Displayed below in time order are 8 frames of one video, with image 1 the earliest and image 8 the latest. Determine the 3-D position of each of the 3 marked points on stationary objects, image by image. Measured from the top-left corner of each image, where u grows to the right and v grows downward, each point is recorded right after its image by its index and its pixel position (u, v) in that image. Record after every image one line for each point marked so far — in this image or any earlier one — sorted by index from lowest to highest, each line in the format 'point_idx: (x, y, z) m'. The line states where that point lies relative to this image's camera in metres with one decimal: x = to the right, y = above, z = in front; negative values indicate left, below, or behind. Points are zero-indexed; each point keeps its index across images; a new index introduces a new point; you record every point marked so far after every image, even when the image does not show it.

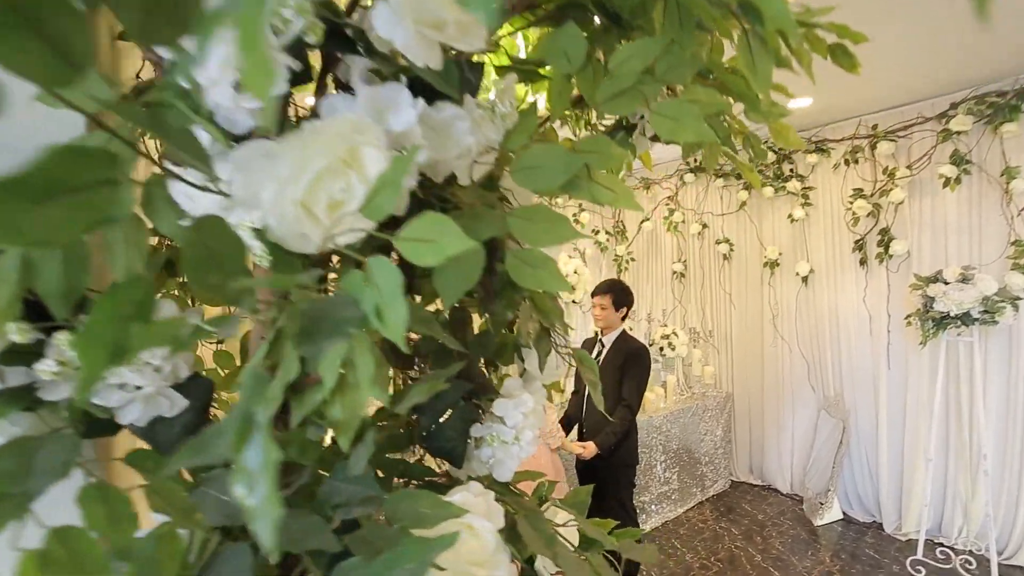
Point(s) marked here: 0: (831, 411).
0: (+2.6, -1.0, +4.1) m
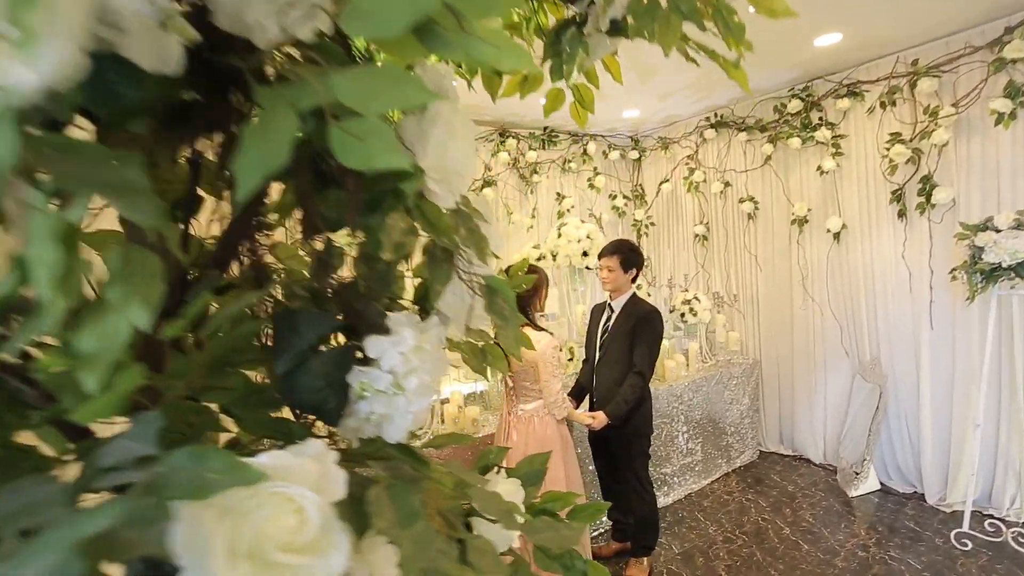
0: (+2.7, -0.7, +3.8) m
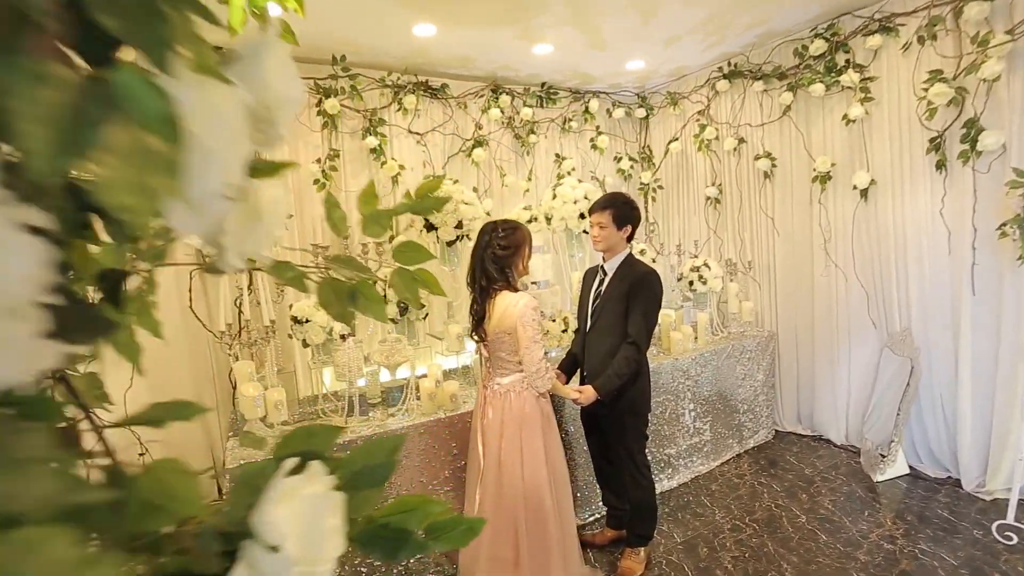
0: (+2.6, -0.4, +3.4) m
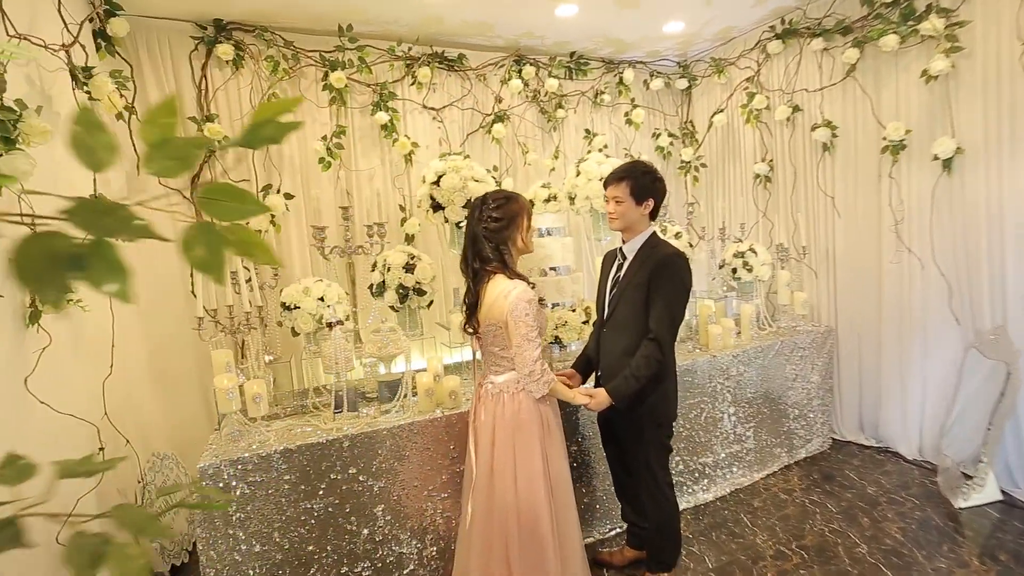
0: (+2.7, -0.3, +2.9) m
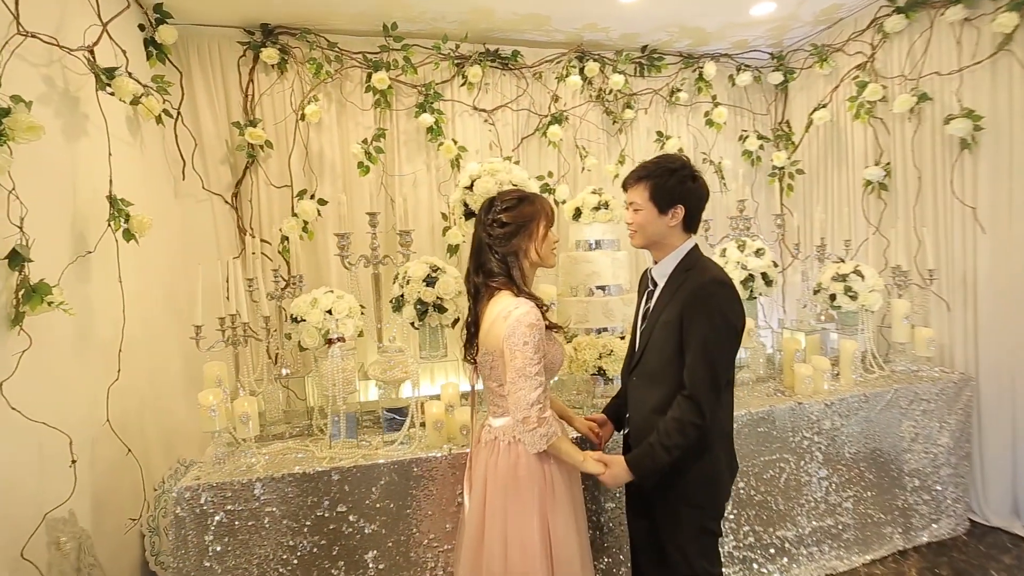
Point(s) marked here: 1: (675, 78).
0: (+2.8, -0.5, +2.0) m
1: (+1.2, +1.6, +3.9) m
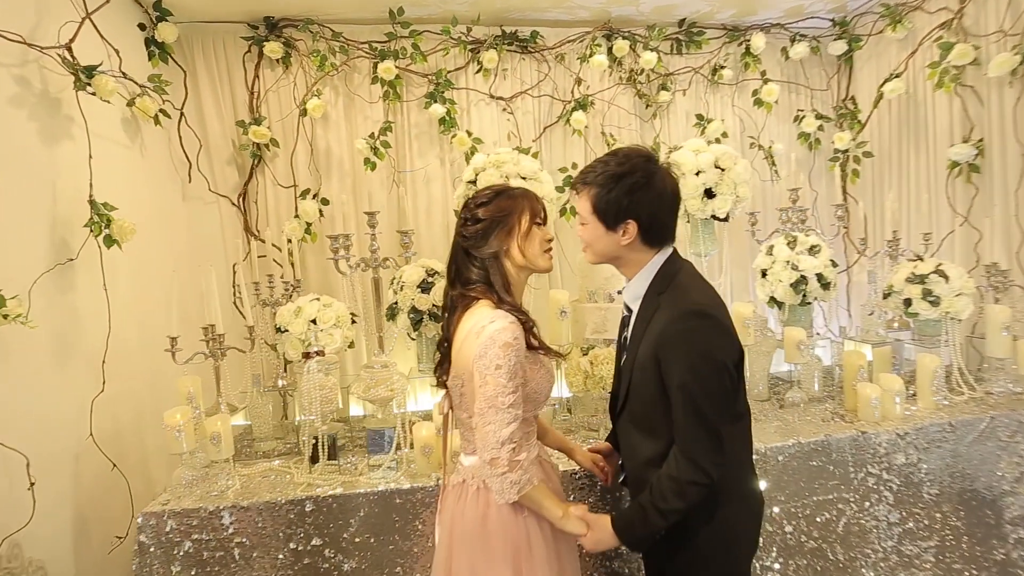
0: (+2.7, -0.5, +1.4) m
1: (+1.4, +1.6, +3.4) m
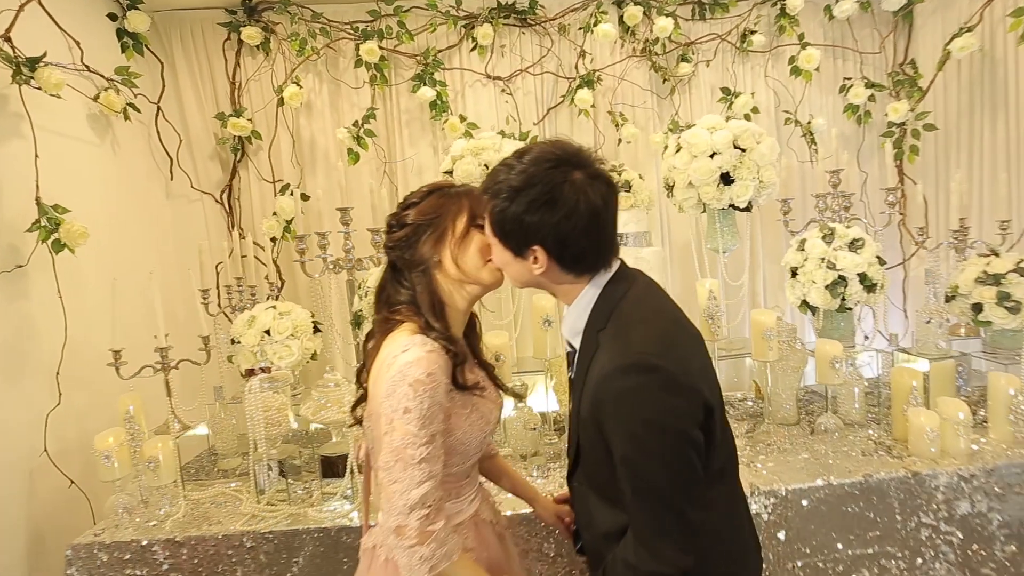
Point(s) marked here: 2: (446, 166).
0: (+2.6, -0.6, +0.9) m
1: (+1.4, +1.6, +3.0) m
2: (-0.3, +0.5, +2.2) m
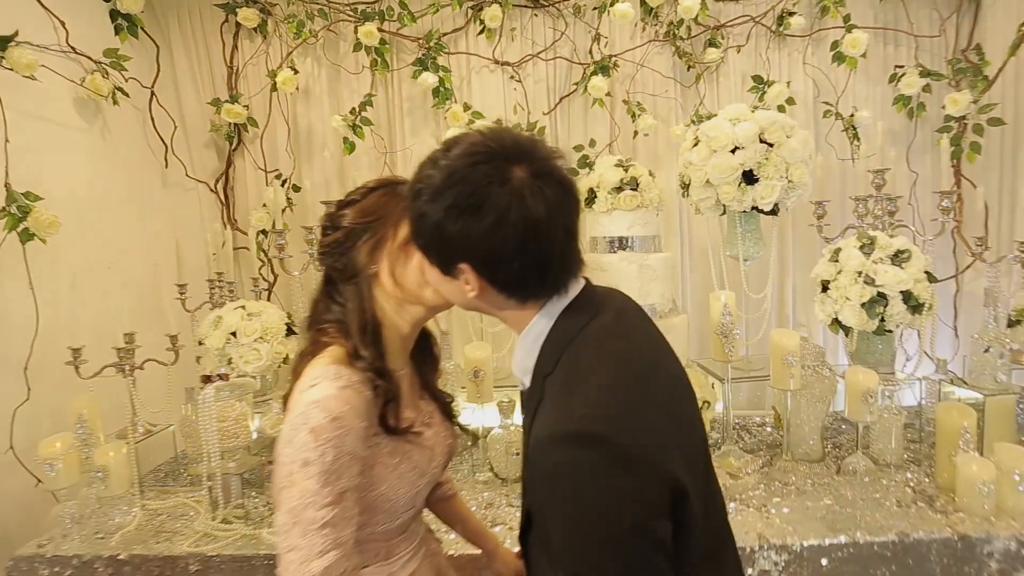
0: (+2.5, -0.7, +0.6) m
1: (+1.4, +1.5, +2.7) m
2: (-0.3, +0.5, +2.0) m
